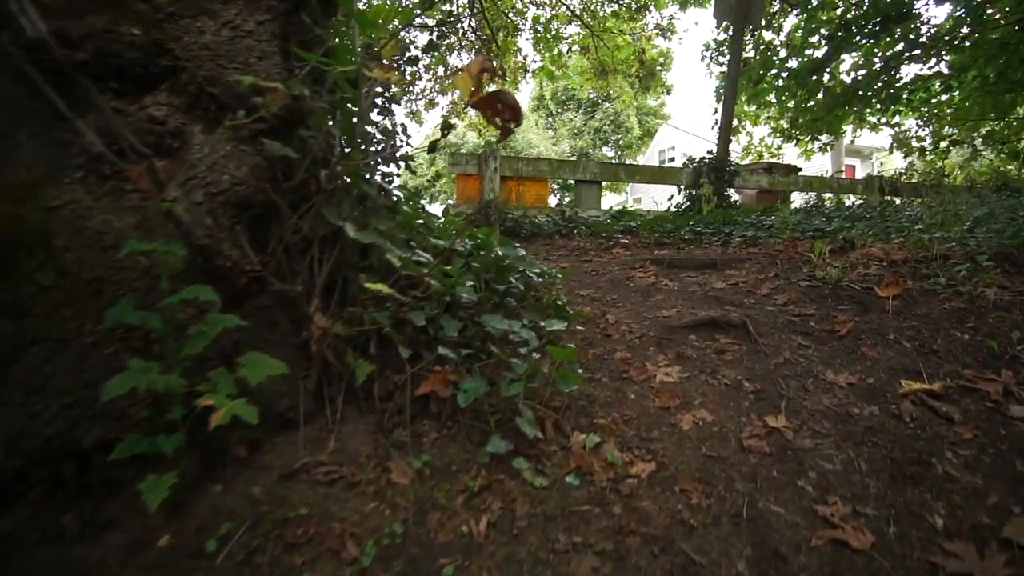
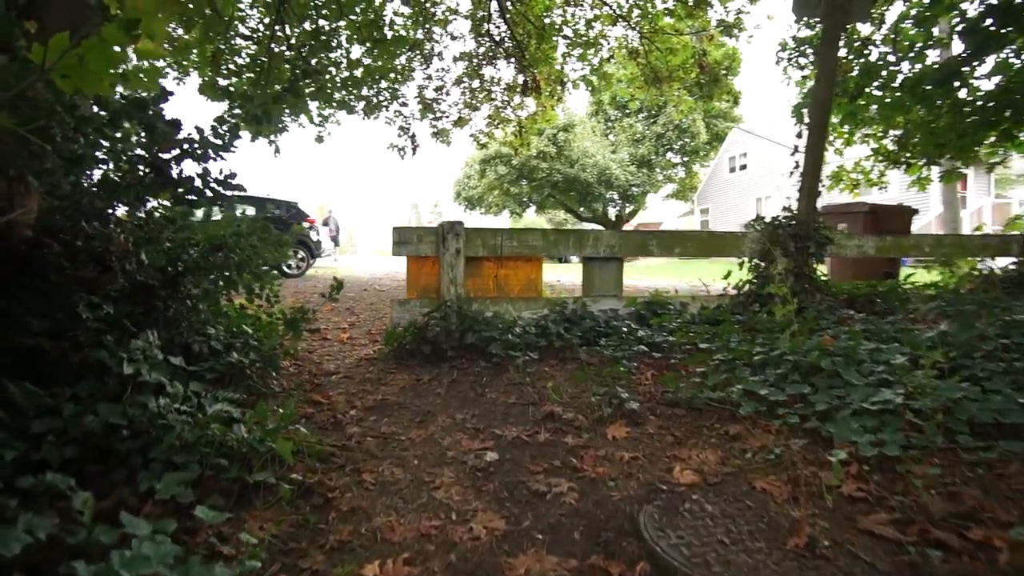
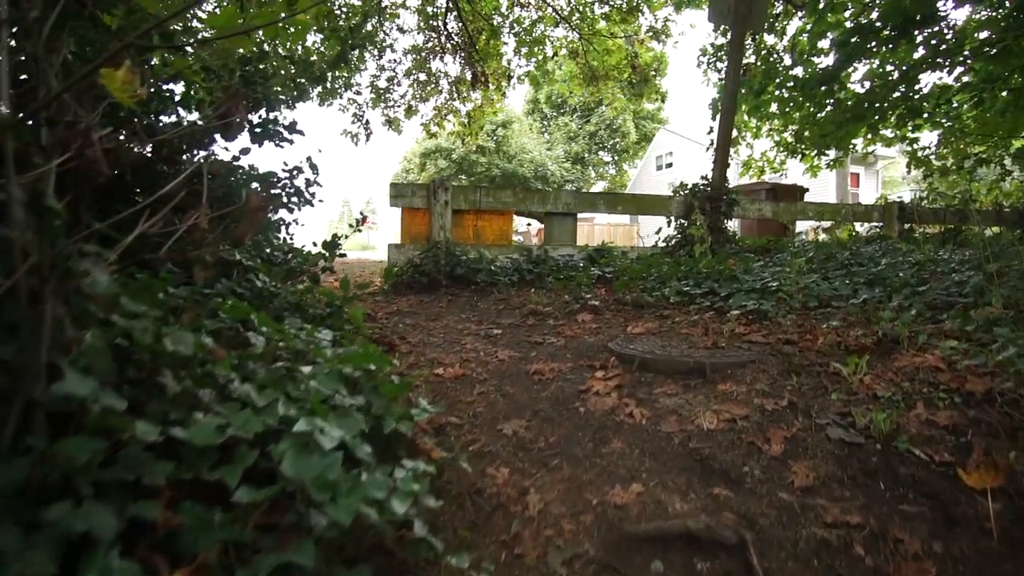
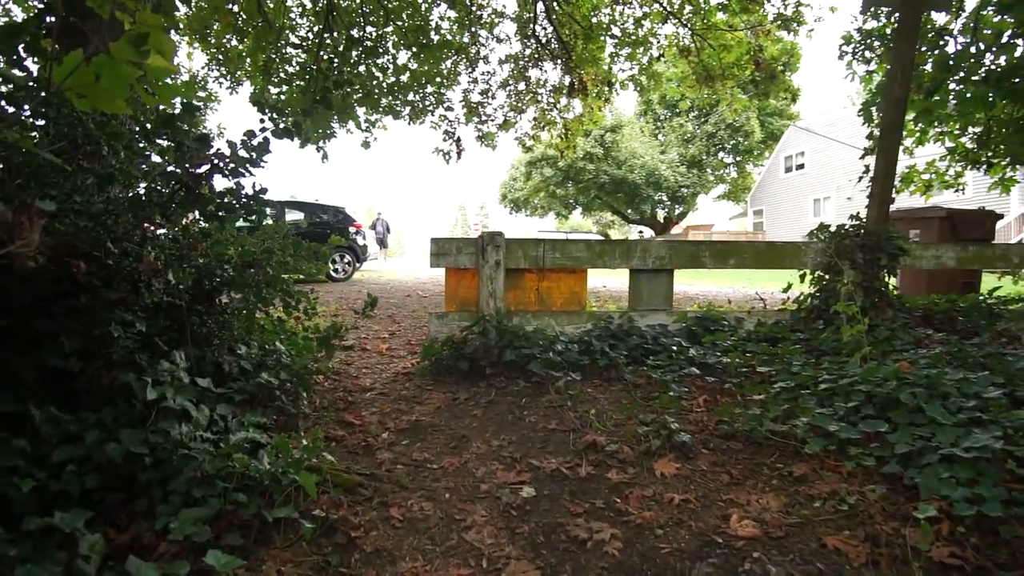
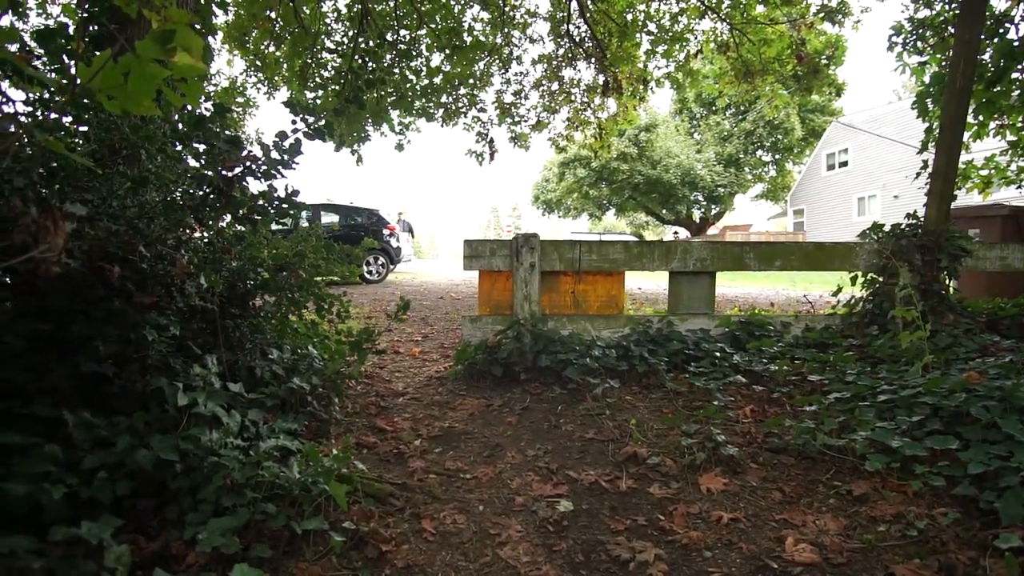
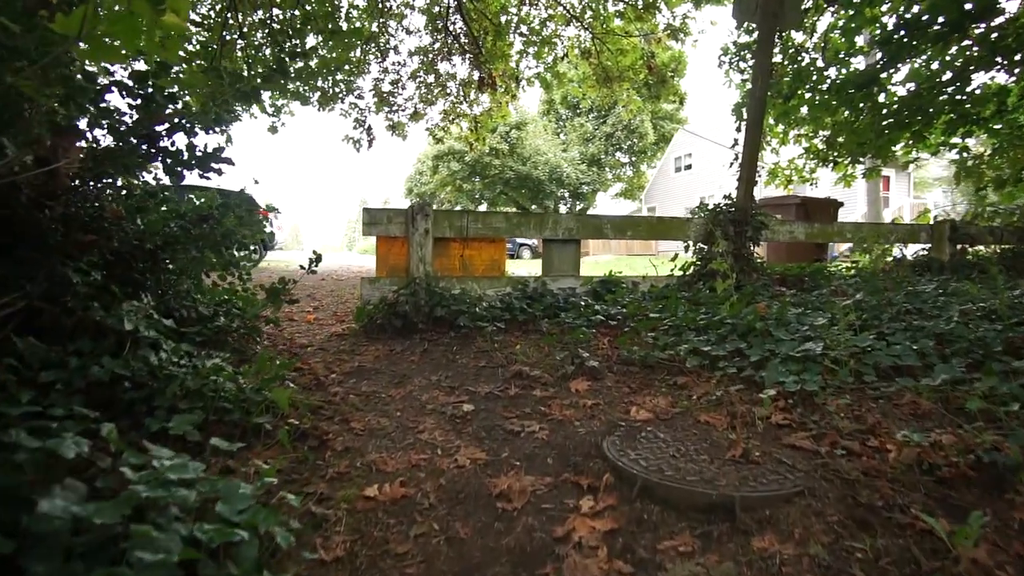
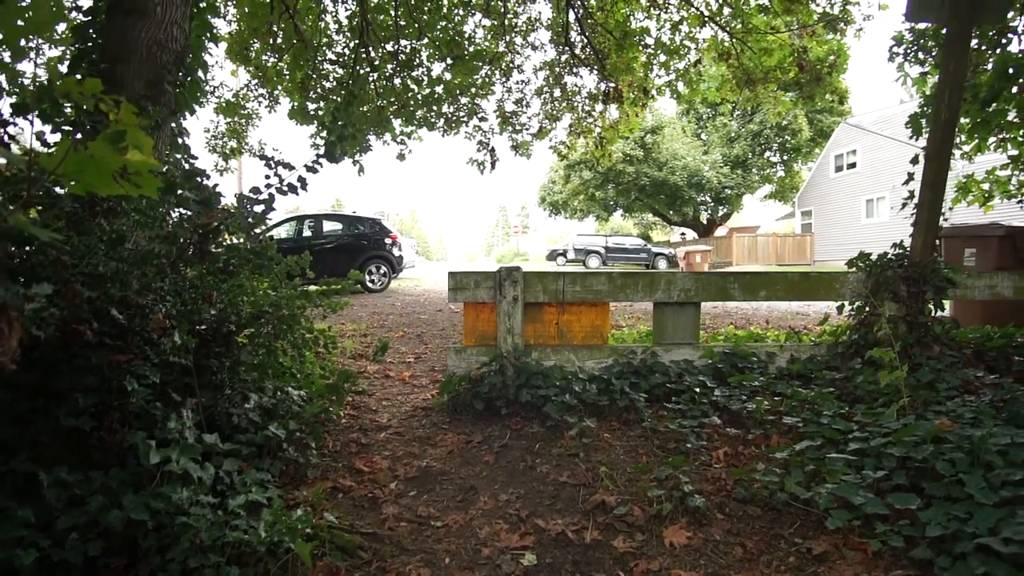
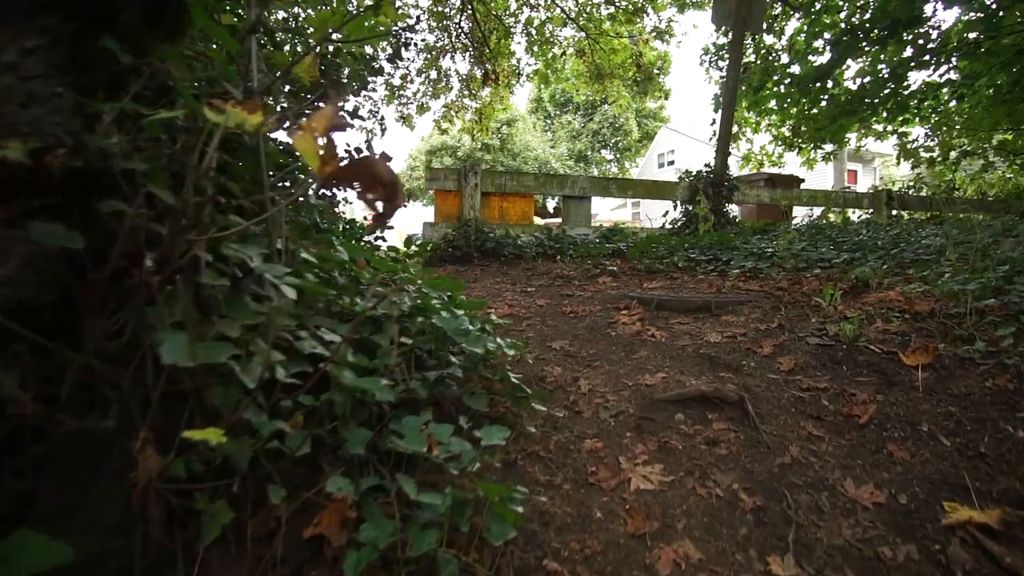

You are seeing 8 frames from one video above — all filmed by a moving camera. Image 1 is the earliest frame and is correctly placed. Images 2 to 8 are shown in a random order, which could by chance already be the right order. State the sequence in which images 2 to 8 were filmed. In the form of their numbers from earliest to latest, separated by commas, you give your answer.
8, 3, 6, 2, 4, 5, 7
